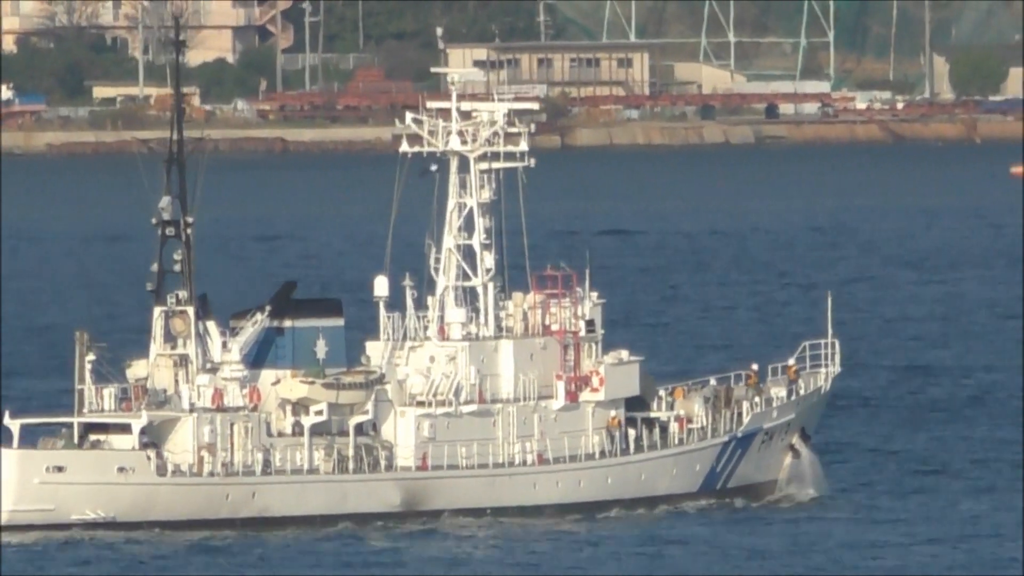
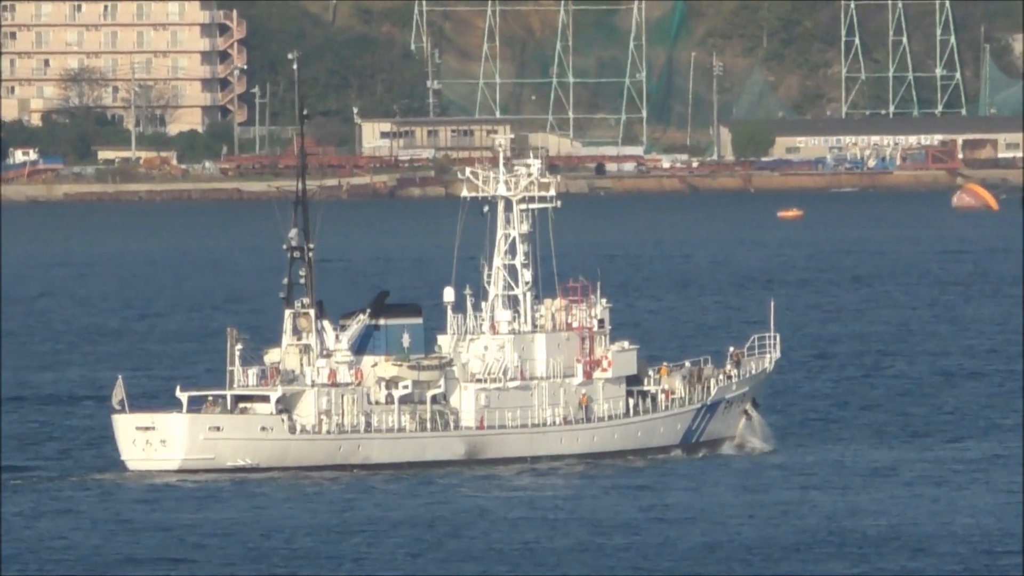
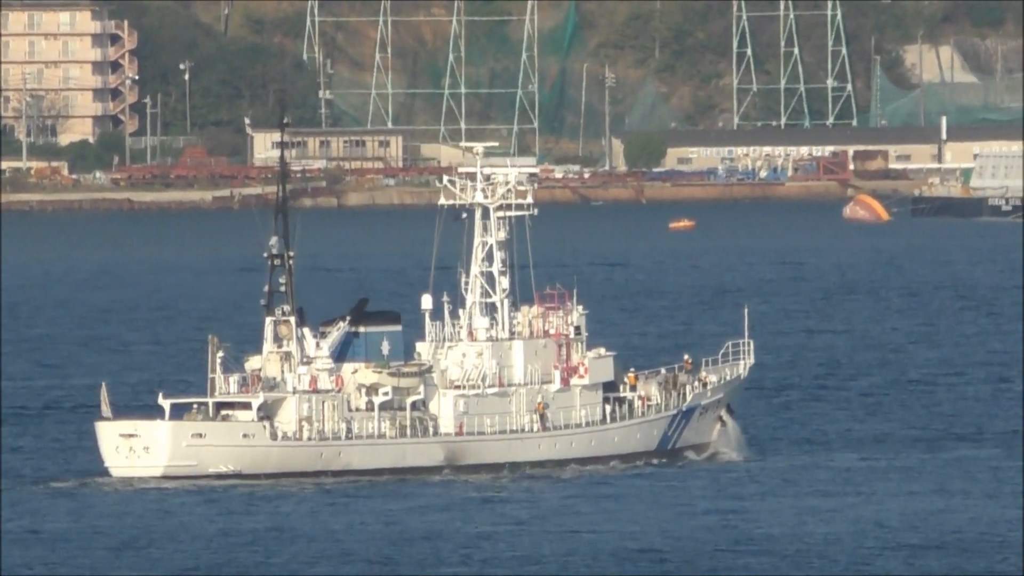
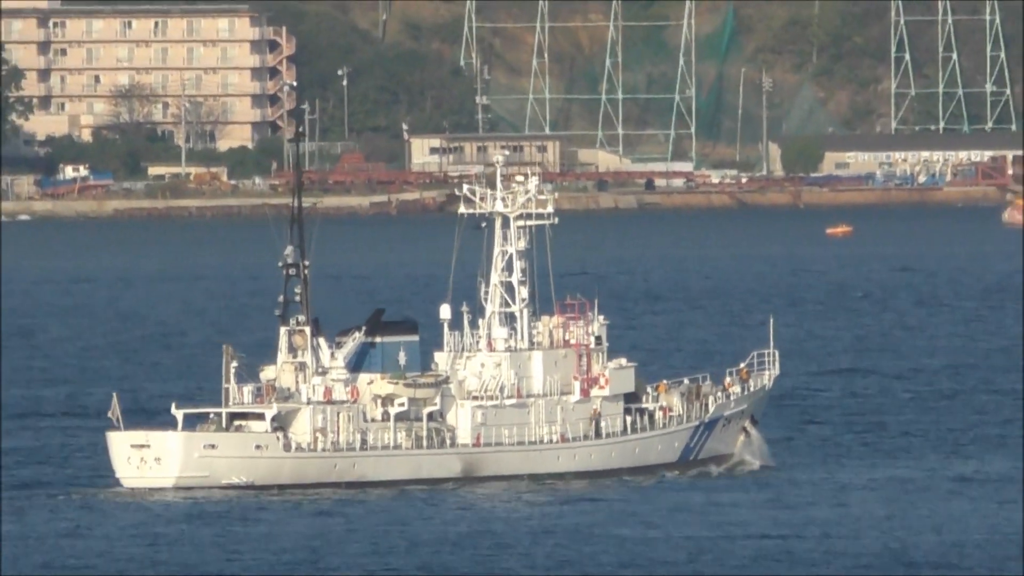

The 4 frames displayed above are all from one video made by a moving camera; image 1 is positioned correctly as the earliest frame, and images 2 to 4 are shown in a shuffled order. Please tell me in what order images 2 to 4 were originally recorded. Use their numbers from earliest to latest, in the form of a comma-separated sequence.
4, 2, 3
